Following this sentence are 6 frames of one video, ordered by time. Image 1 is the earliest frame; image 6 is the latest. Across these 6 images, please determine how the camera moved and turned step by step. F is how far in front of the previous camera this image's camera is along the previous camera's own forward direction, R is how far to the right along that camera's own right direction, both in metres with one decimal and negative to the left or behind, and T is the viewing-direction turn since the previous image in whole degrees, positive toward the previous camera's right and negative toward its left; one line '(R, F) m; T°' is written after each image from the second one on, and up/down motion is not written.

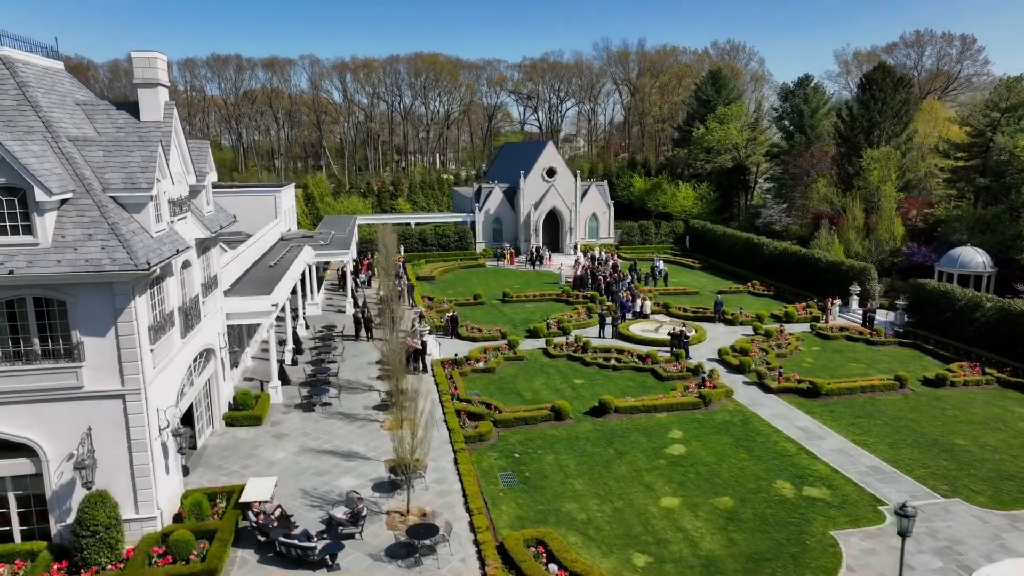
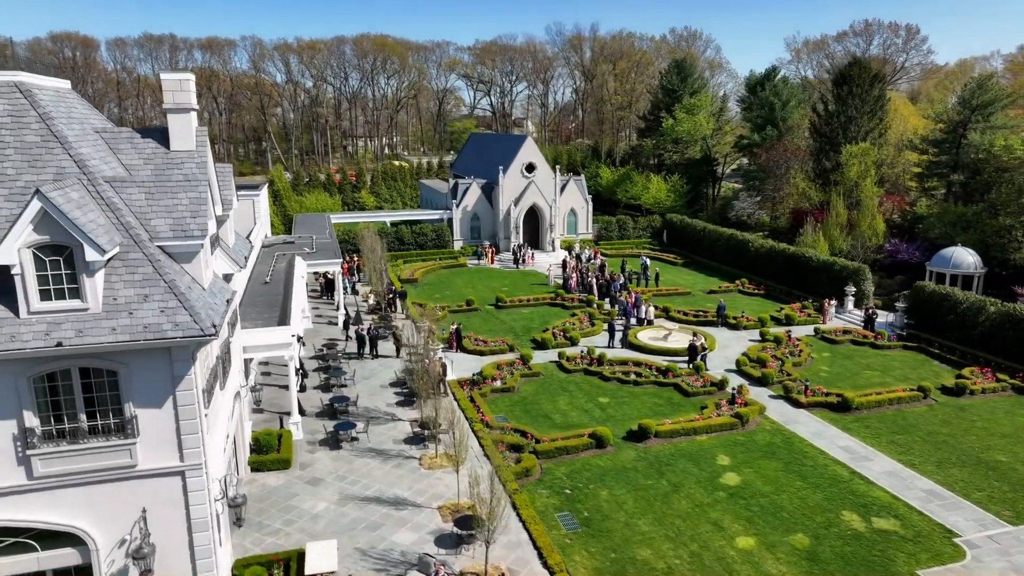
(-3.1, +1.3) m; +5°
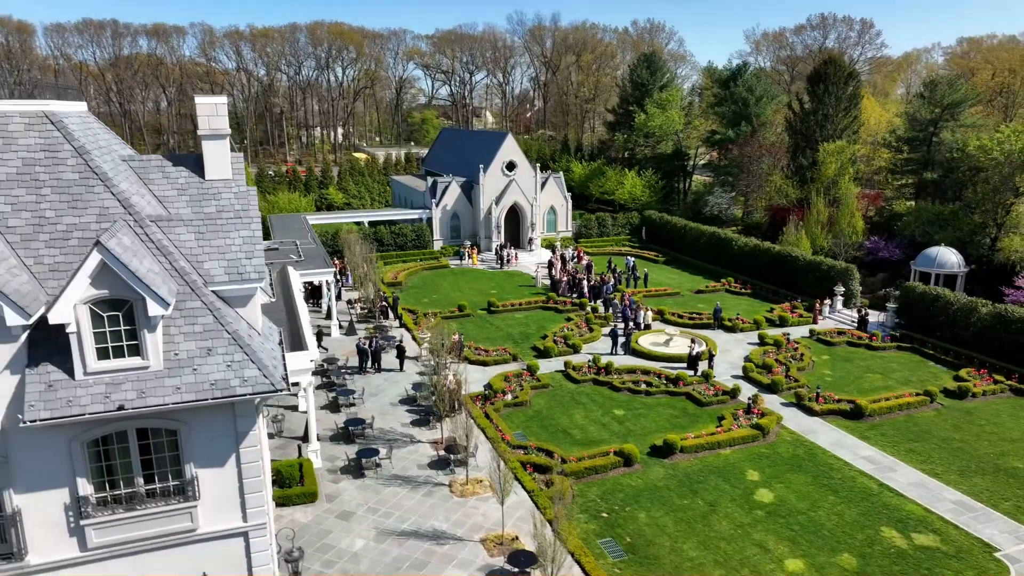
(-2.3, +0.7) m; +4°
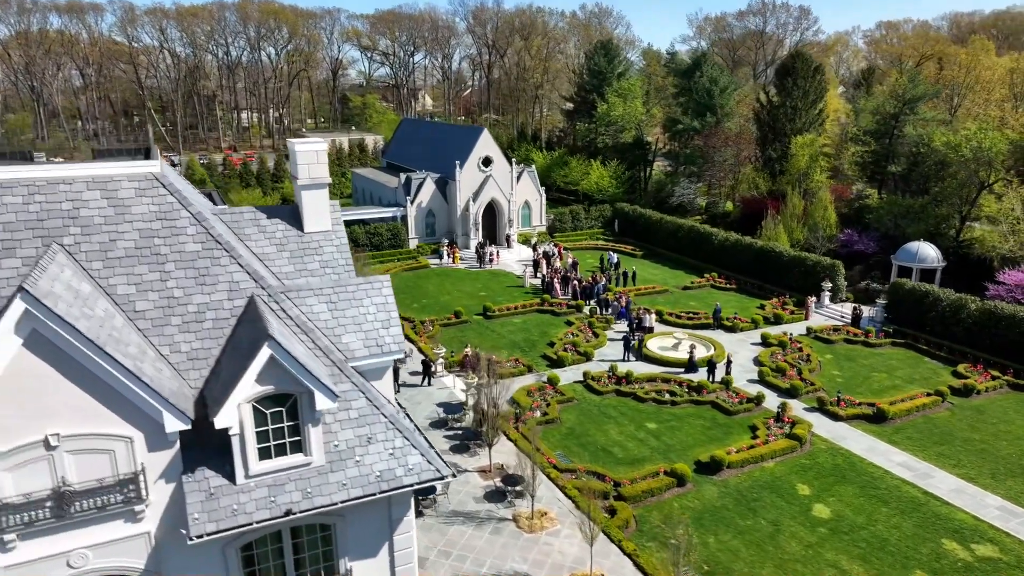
(-3.8, +0.8) m; +5°
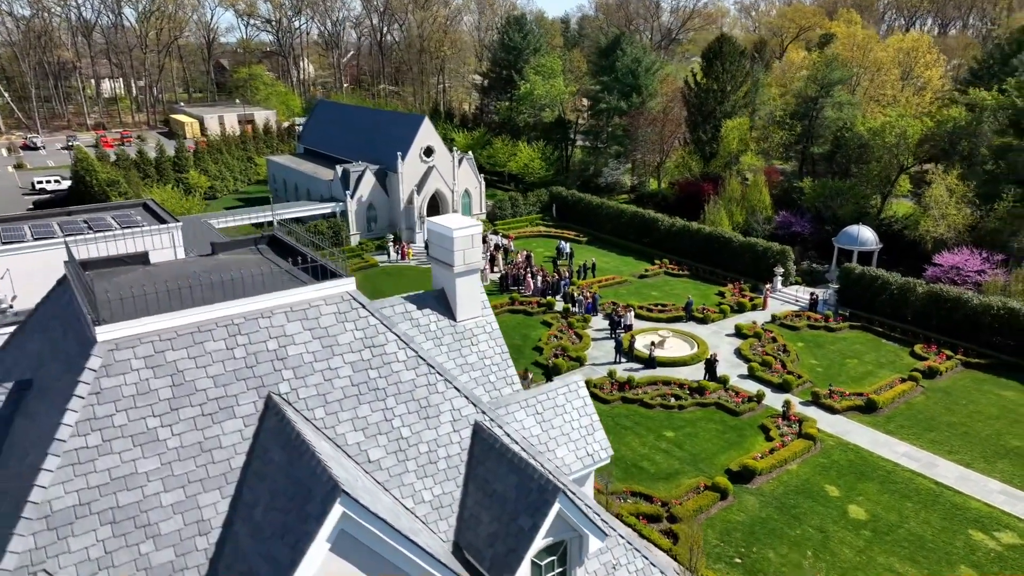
(-5.0, +1.1) m; +9°
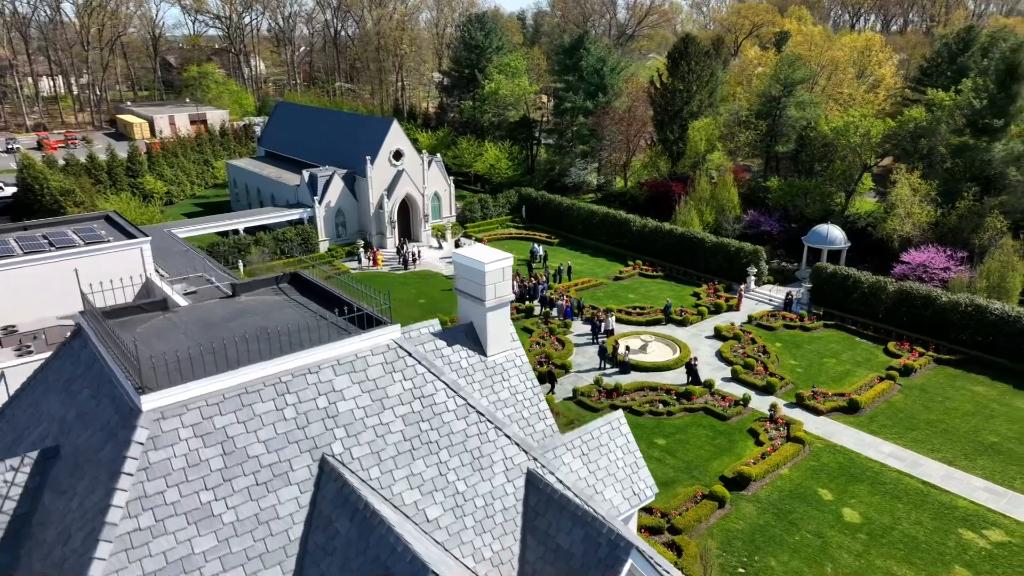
(-1.3, +0.4) m; +3°
